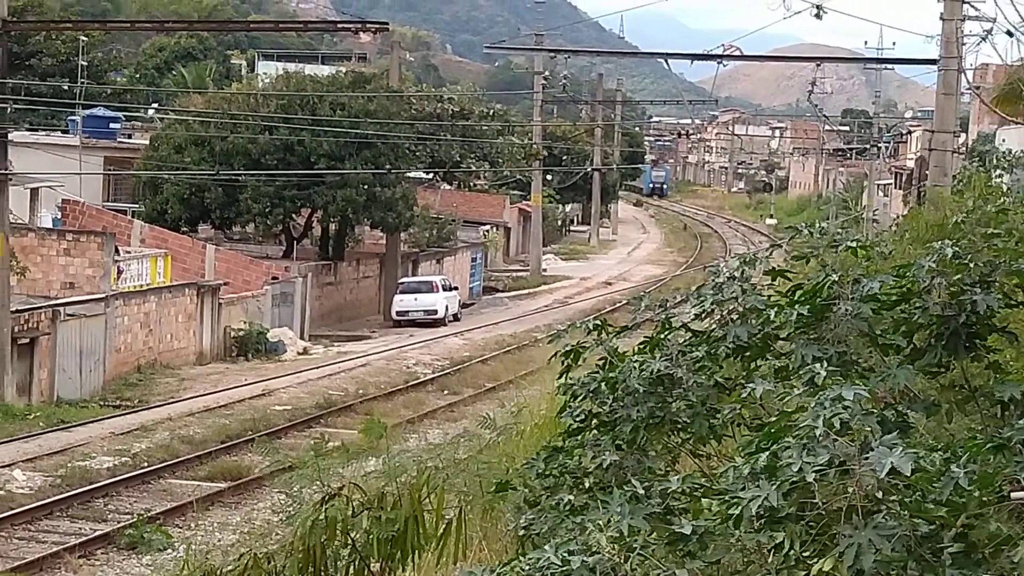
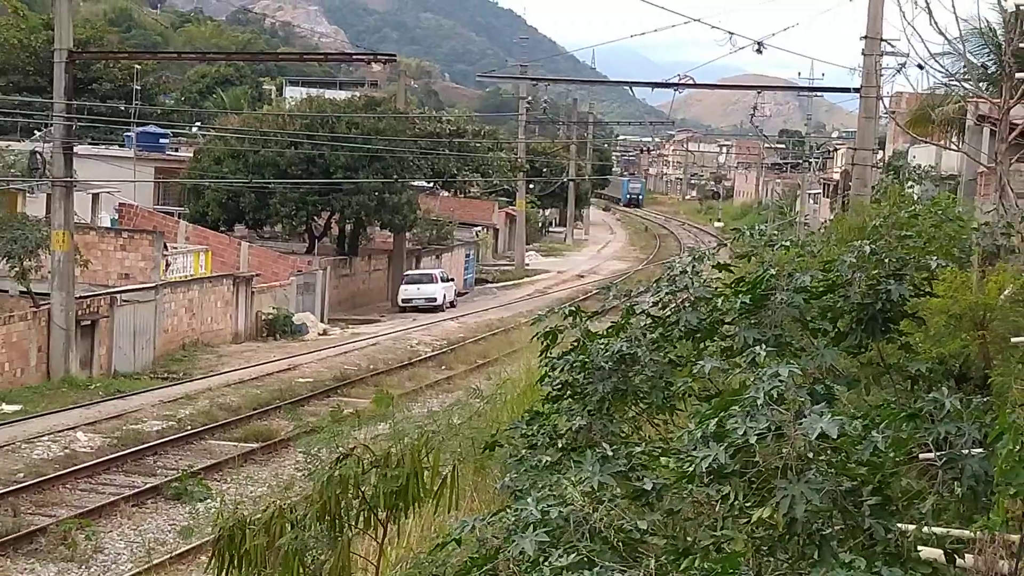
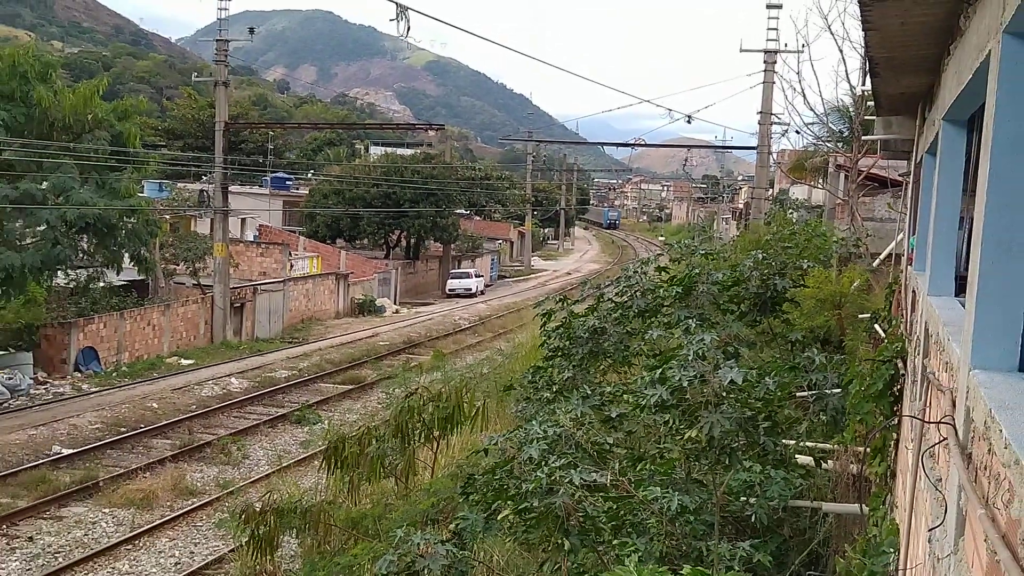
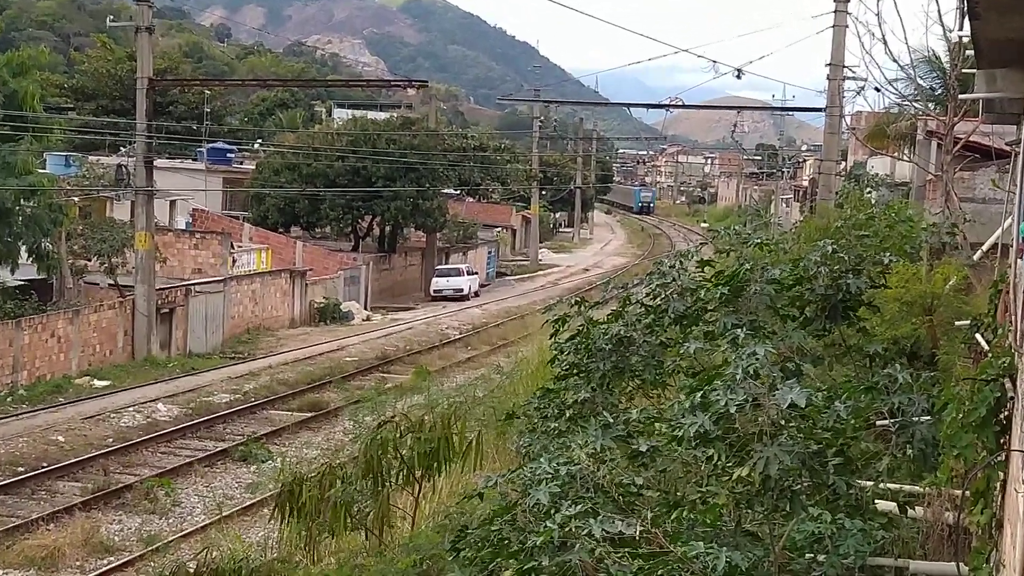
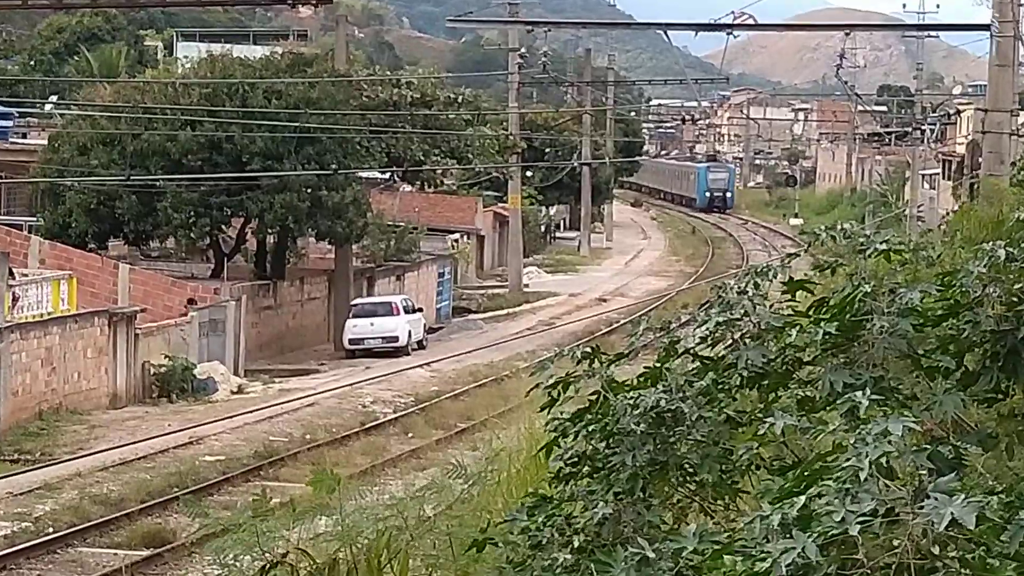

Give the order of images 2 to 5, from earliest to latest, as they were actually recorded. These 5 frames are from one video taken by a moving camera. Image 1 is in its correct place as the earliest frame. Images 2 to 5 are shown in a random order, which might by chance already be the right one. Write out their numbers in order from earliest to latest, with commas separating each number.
2, 3, 4, 5
